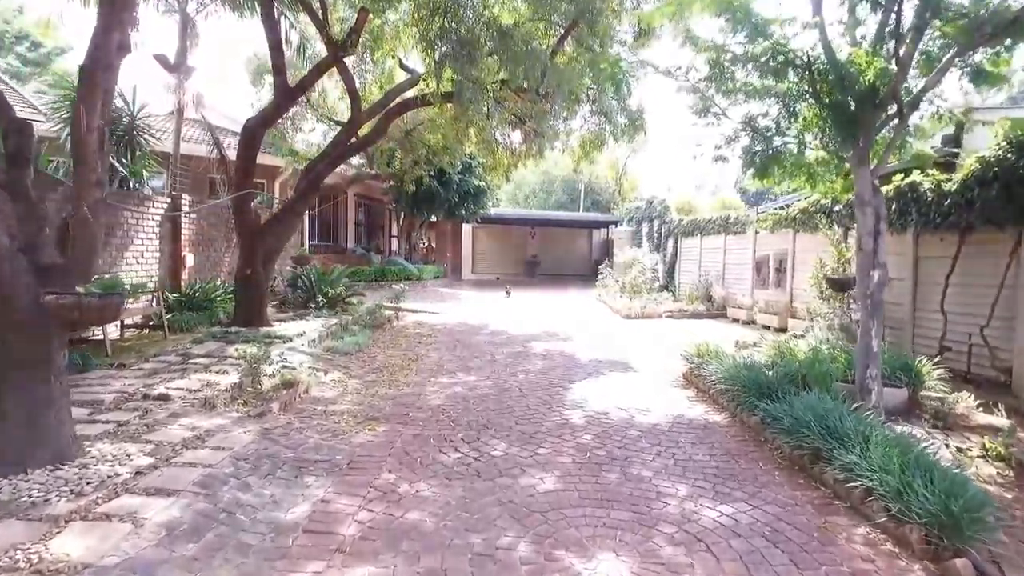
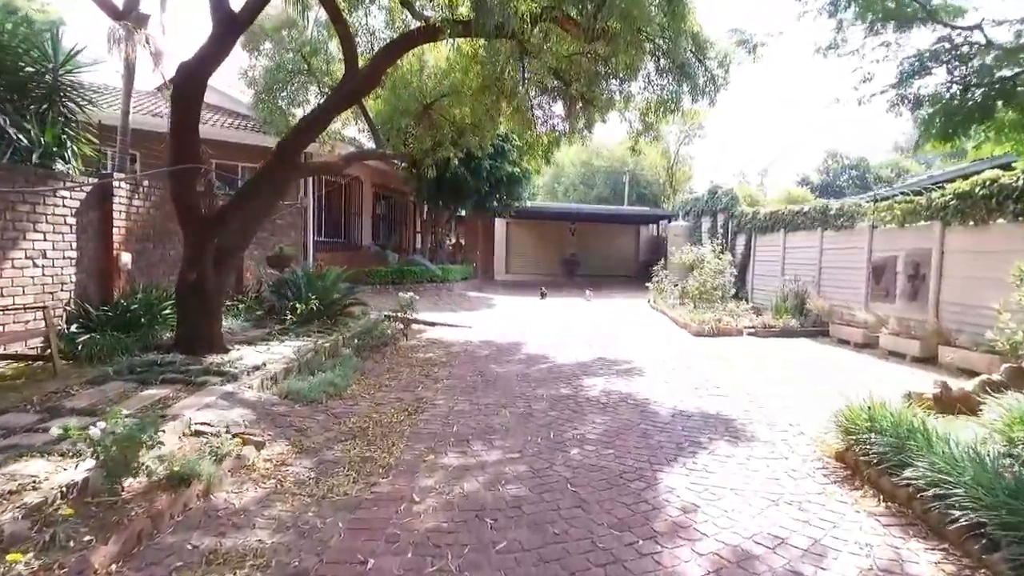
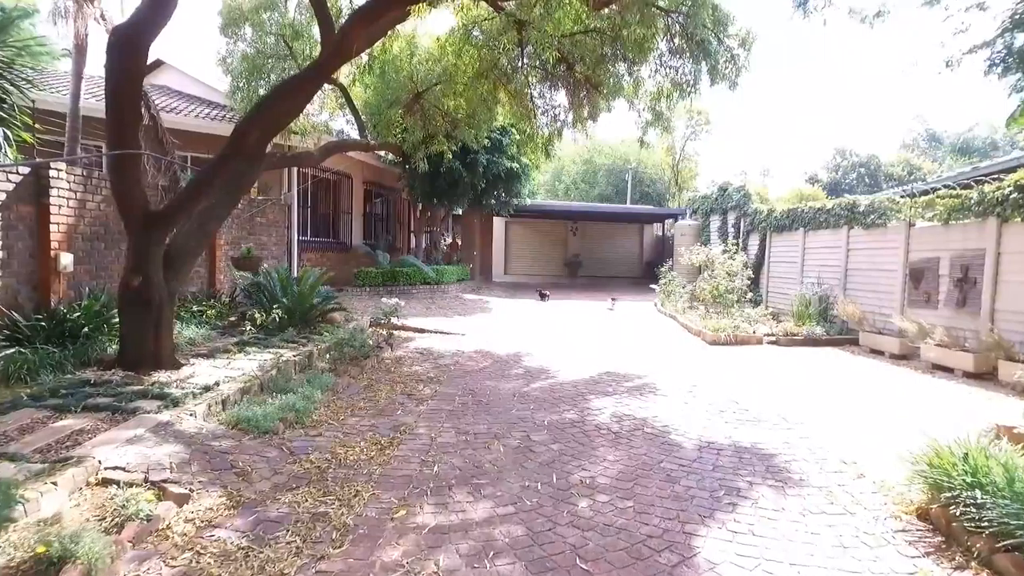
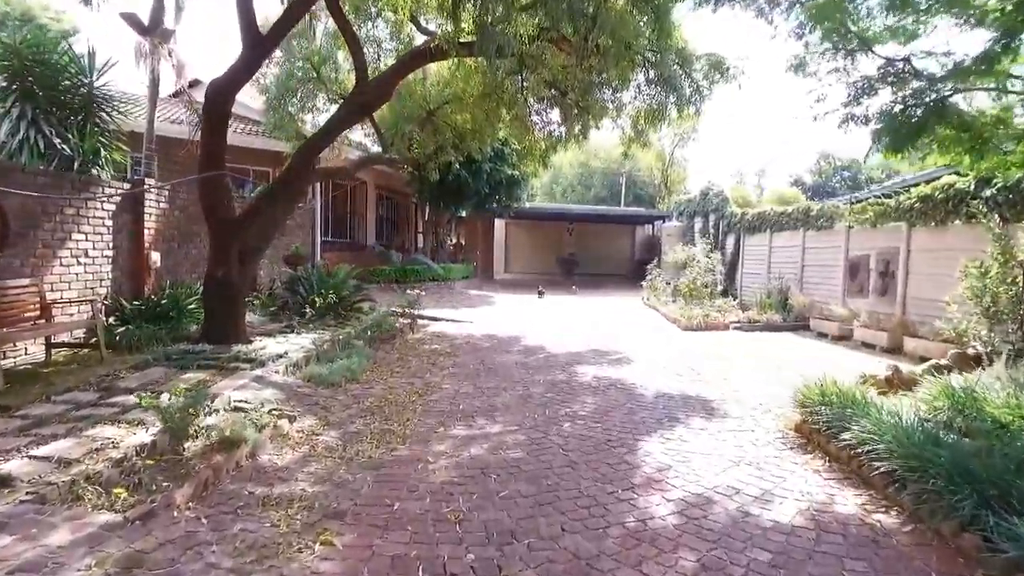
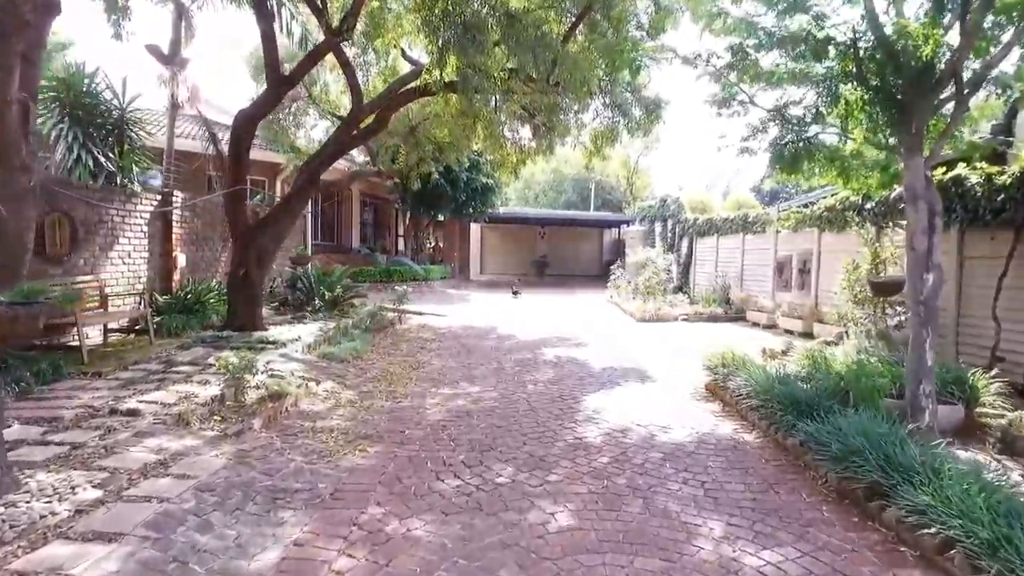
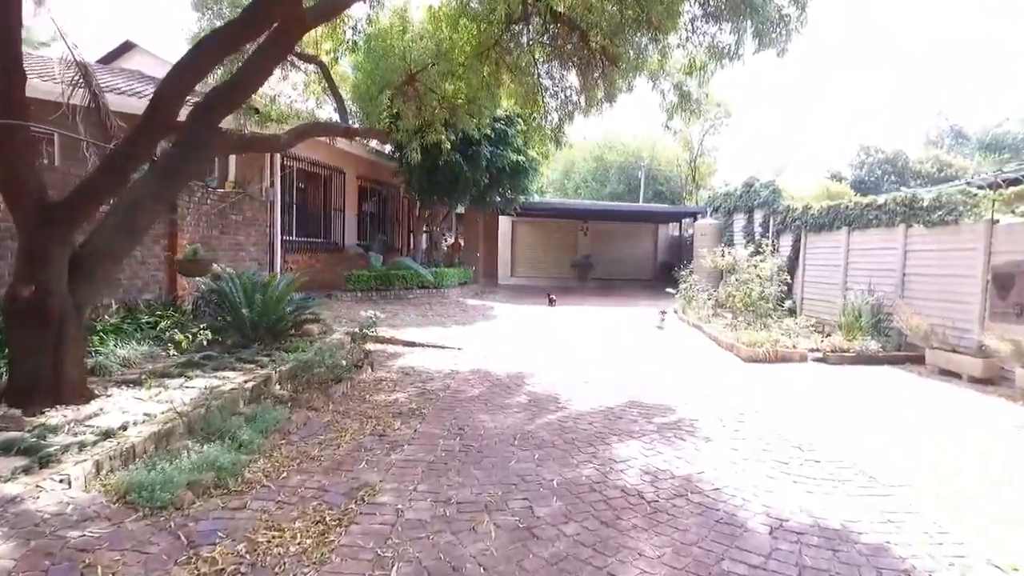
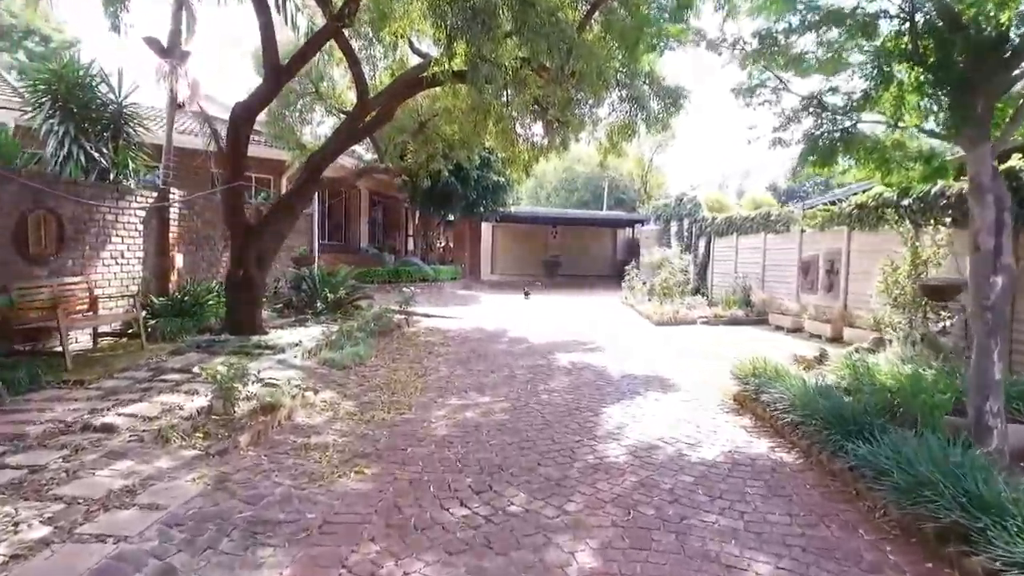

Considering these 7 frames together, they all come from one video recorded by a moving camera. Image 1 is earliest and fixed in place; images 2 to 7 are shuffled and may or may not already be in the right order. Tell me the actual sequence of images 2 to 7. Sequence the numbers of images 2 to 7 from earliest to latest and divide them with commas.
5, 7, 4, 2, 3, 6
